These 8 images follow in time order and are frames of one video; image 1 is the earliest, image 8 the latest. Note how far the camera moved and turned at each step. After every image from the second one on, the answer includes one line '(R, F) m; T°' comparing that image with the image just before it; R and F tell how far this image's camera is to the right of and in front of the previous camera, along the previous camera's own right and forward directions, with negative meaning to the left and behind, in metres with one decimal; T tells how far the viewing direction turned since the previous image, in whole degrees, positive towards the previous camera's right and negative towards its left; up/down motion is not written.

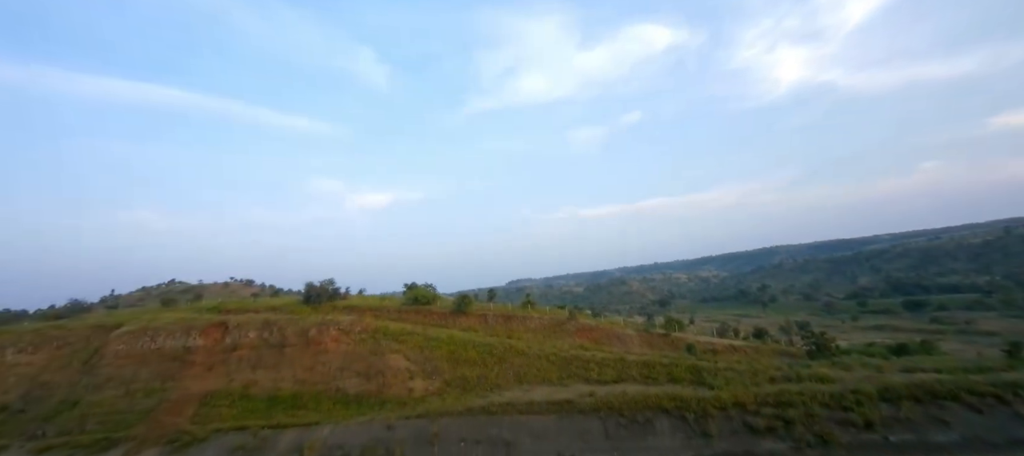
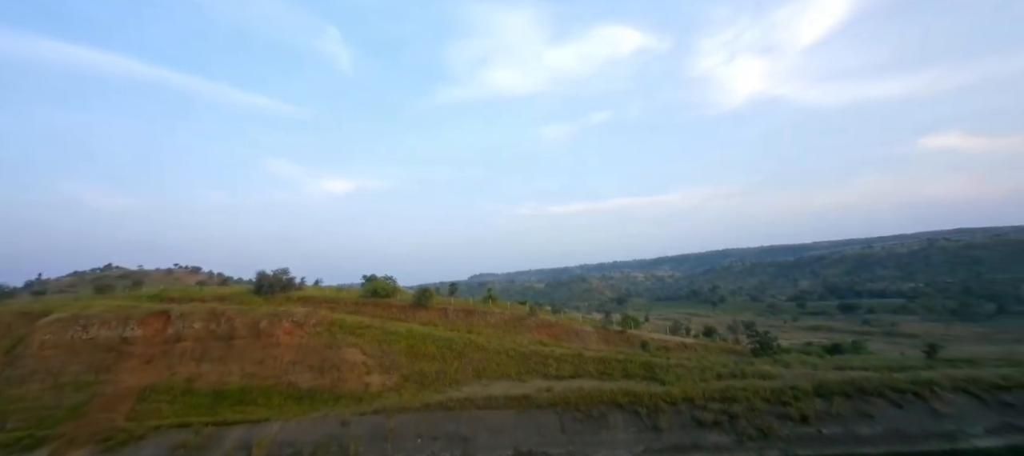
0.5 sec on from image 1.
(-0.2, -0.3) m; +4°
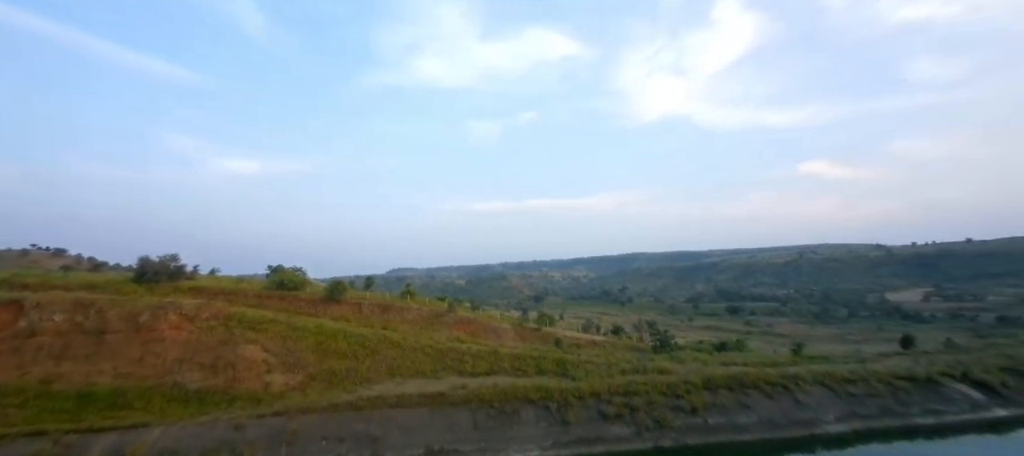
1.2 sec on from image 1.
(-0.5, +3.2) m; +9°
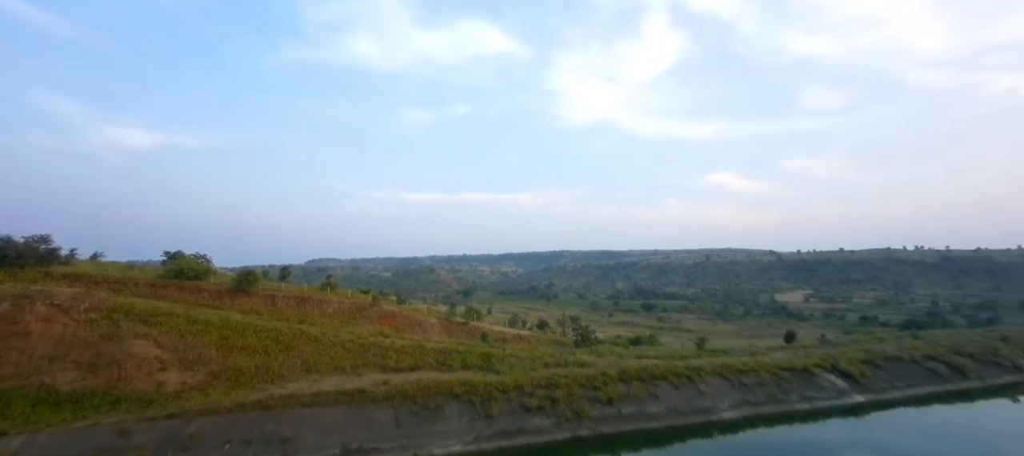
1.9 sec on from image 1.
(0.0, +3.3) m; +8°
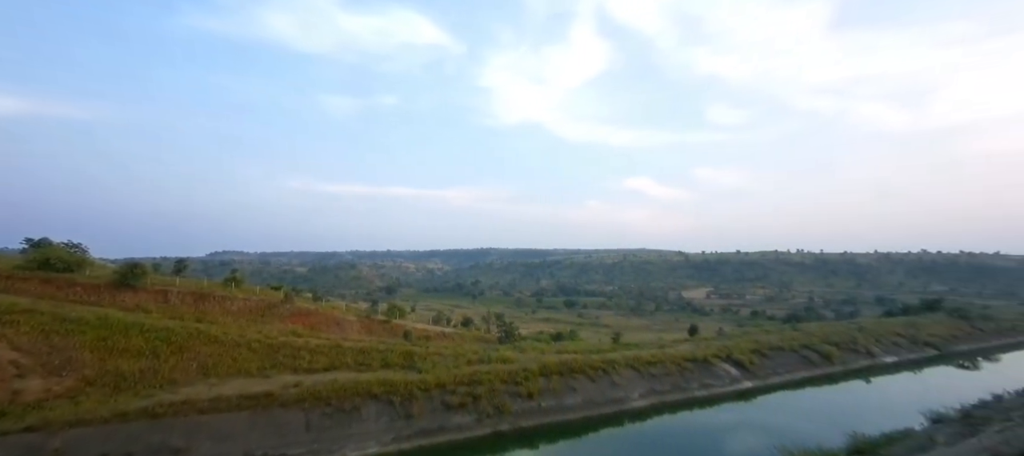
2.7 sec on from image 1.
(+0.7, +1.8) m; +9°
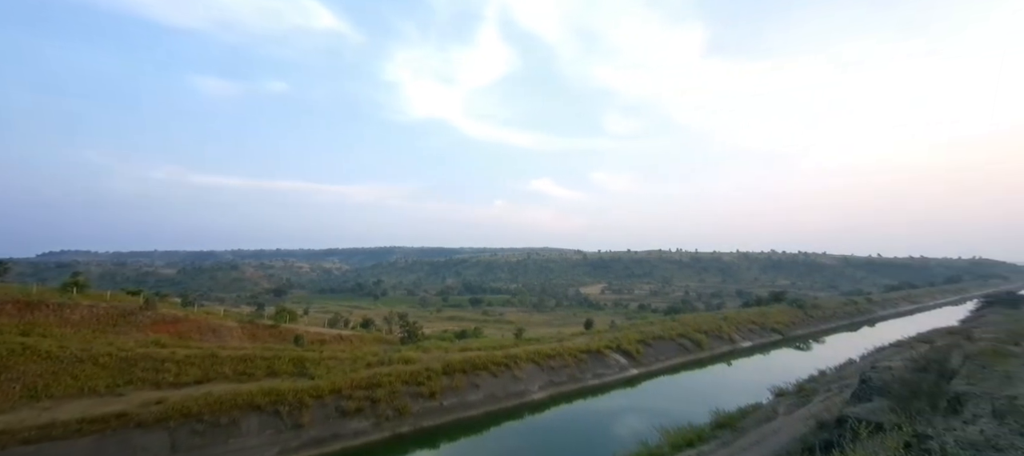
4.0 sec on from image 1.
(+3.3, +1.5) m; +11°
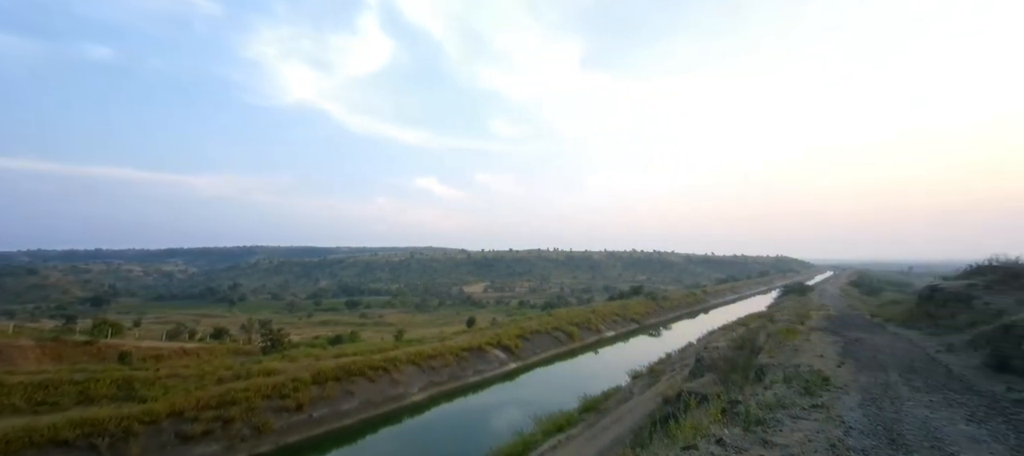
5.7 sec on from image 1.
(+3.6, +6.1) m; +14°
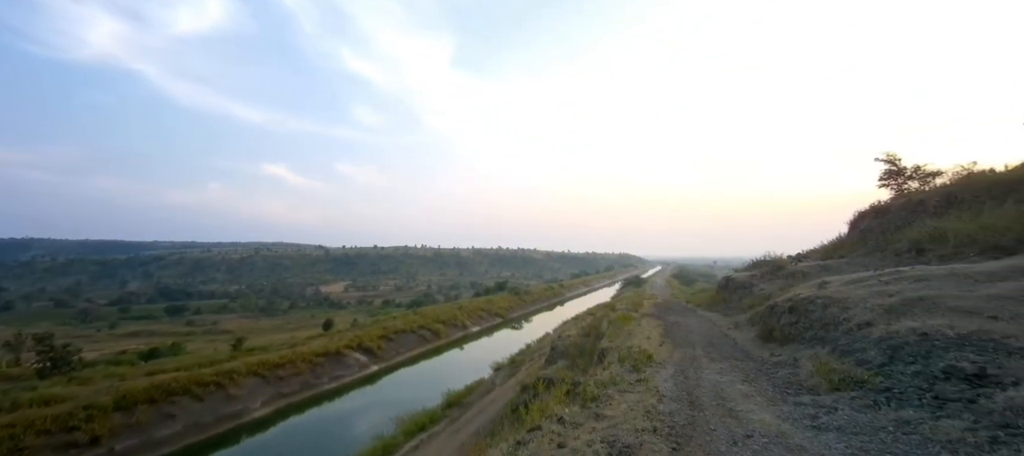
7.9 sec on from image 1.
(+5.8, -7.7) m; +16°
